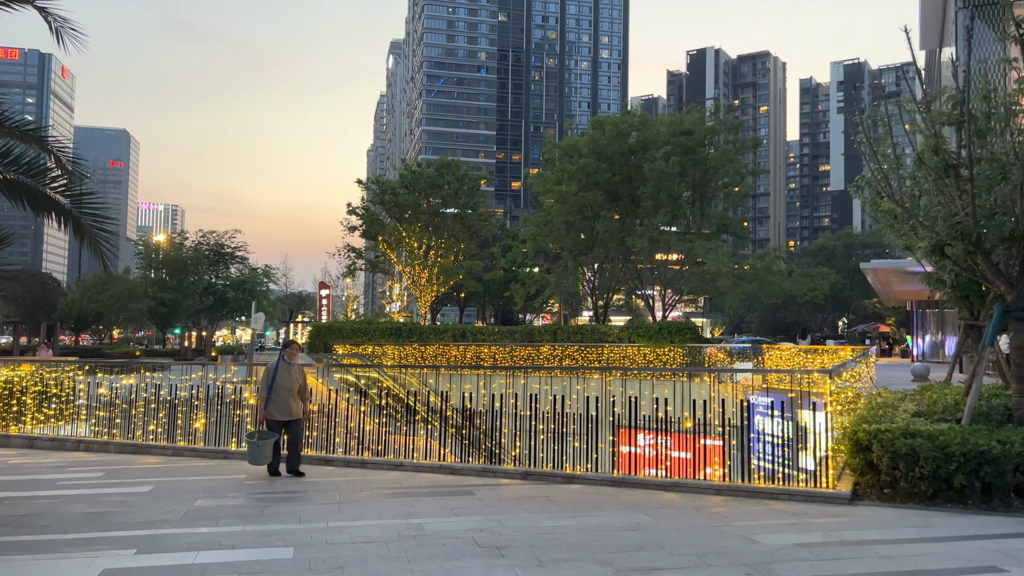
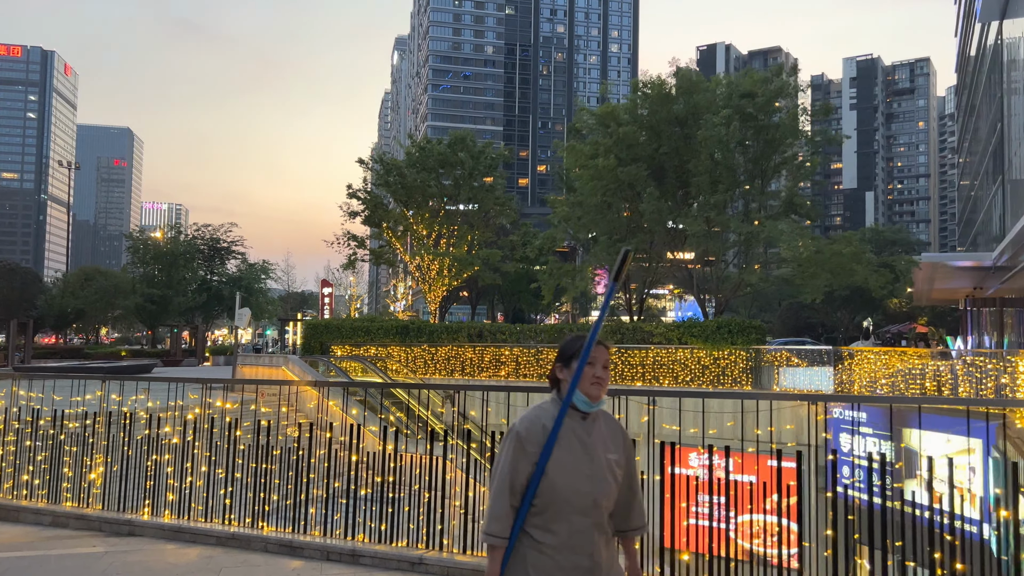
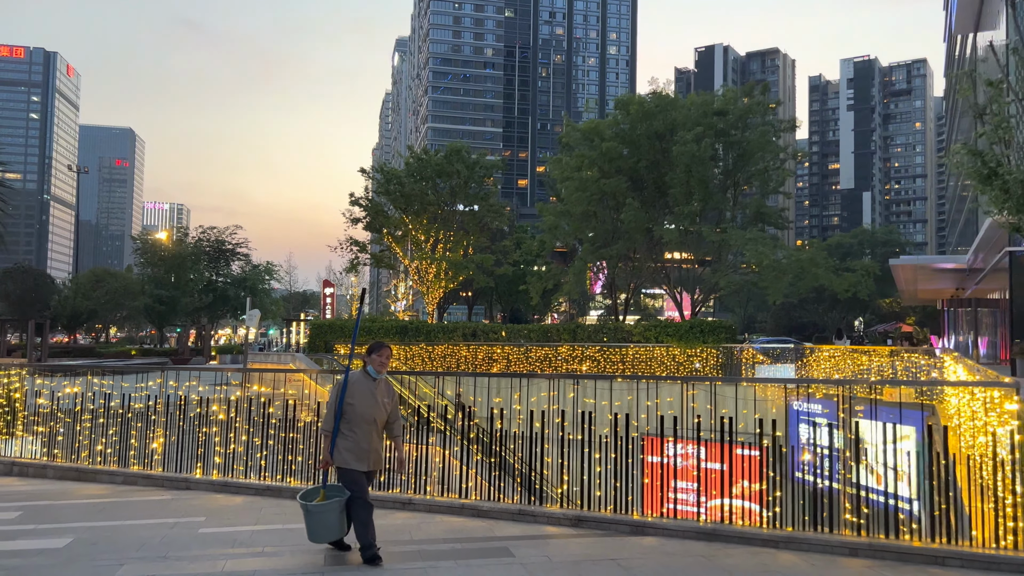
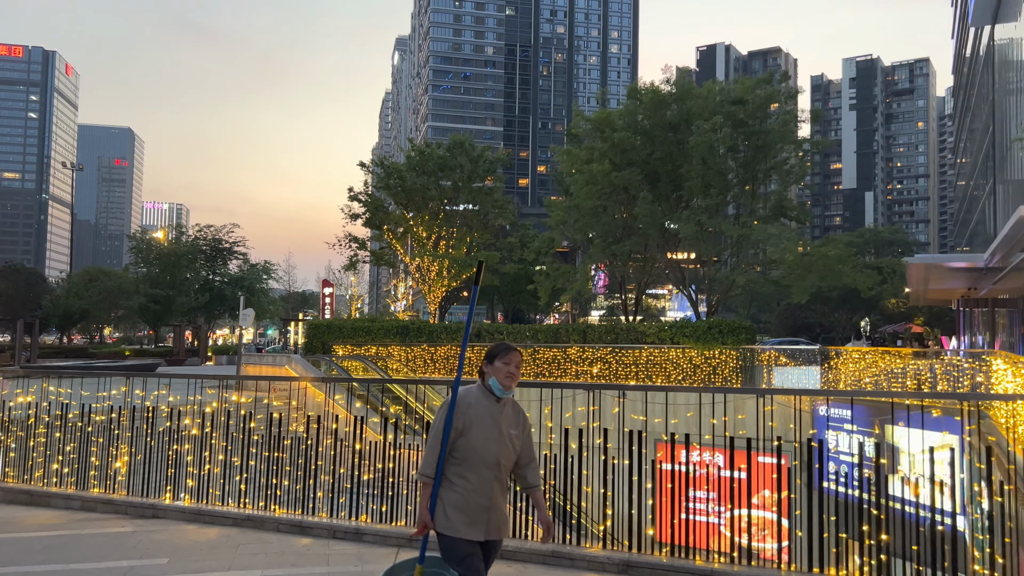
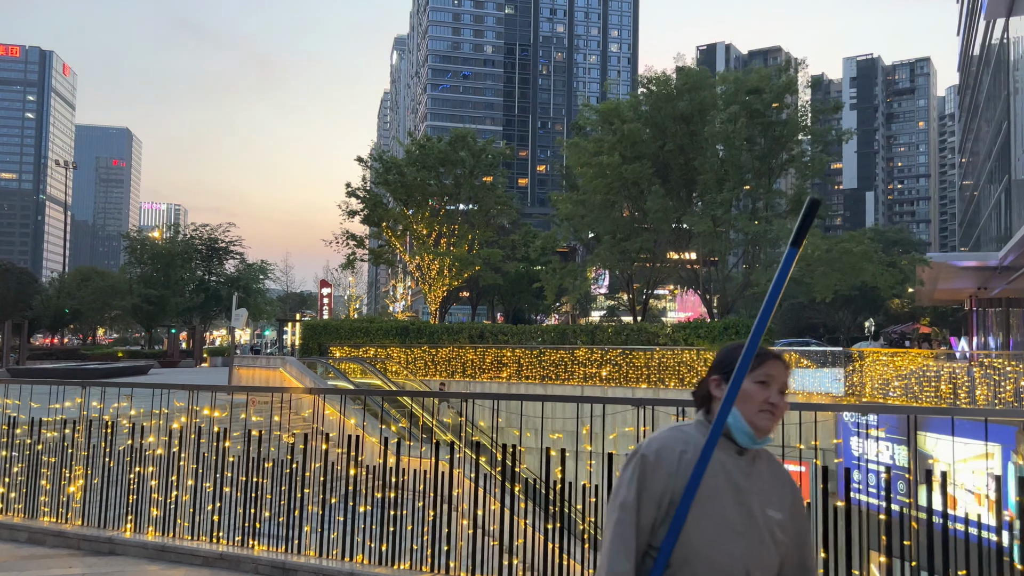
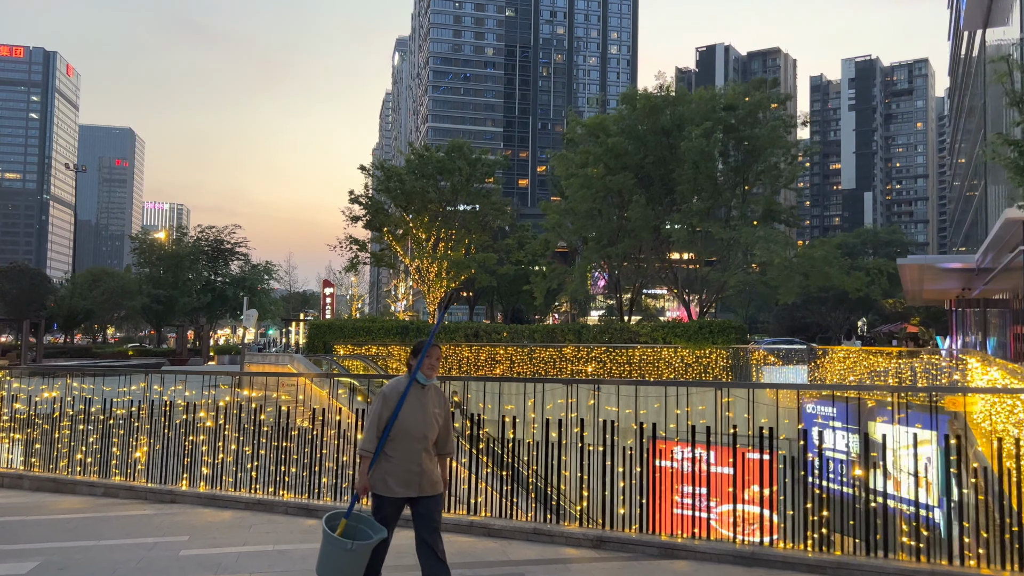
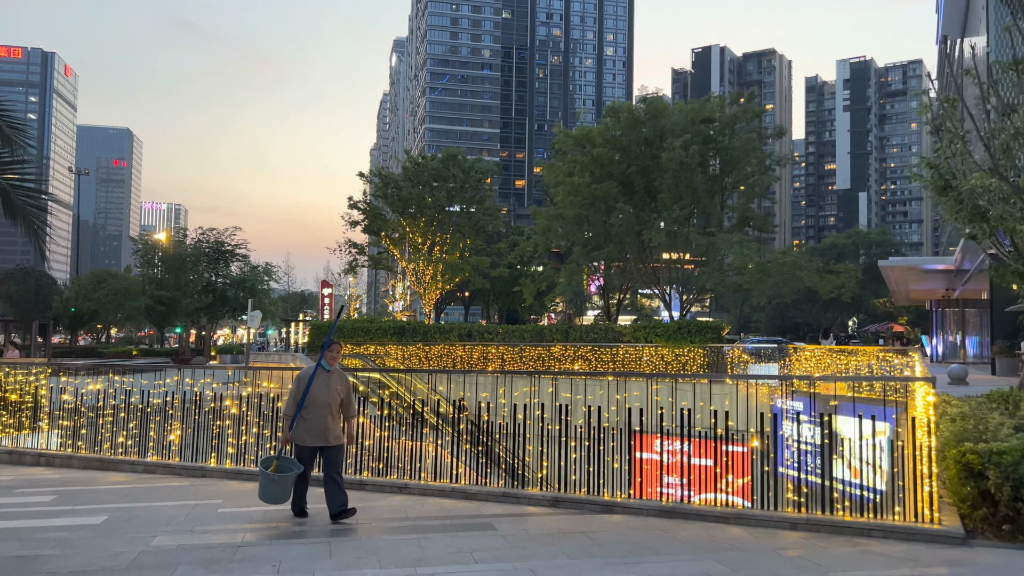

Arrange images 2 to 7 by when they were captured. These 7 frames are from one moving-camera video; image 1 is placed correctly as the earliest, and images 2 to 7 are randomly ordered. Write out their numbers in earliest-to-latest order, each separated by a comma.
7, 3, 6, 4, 2, 5
